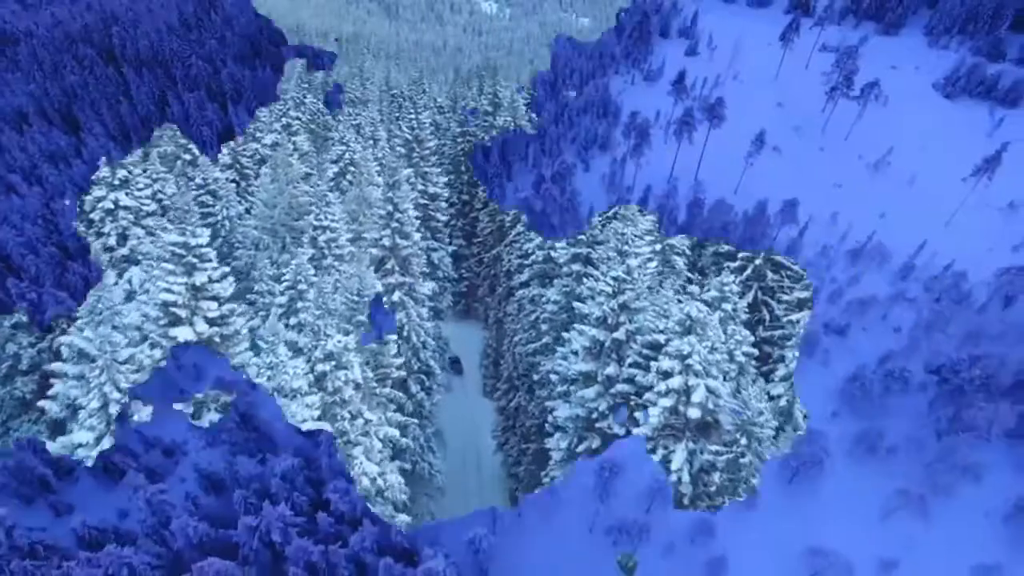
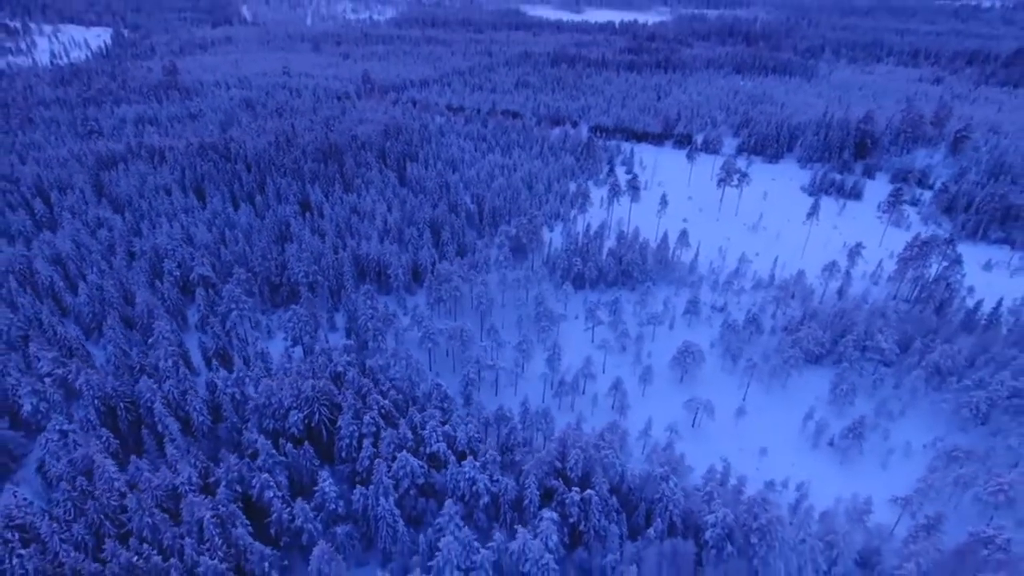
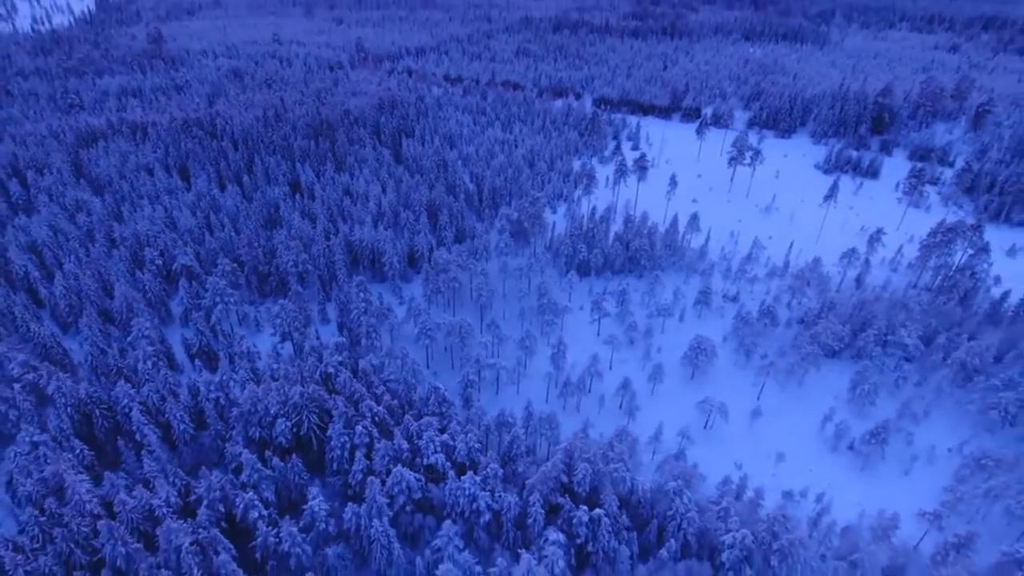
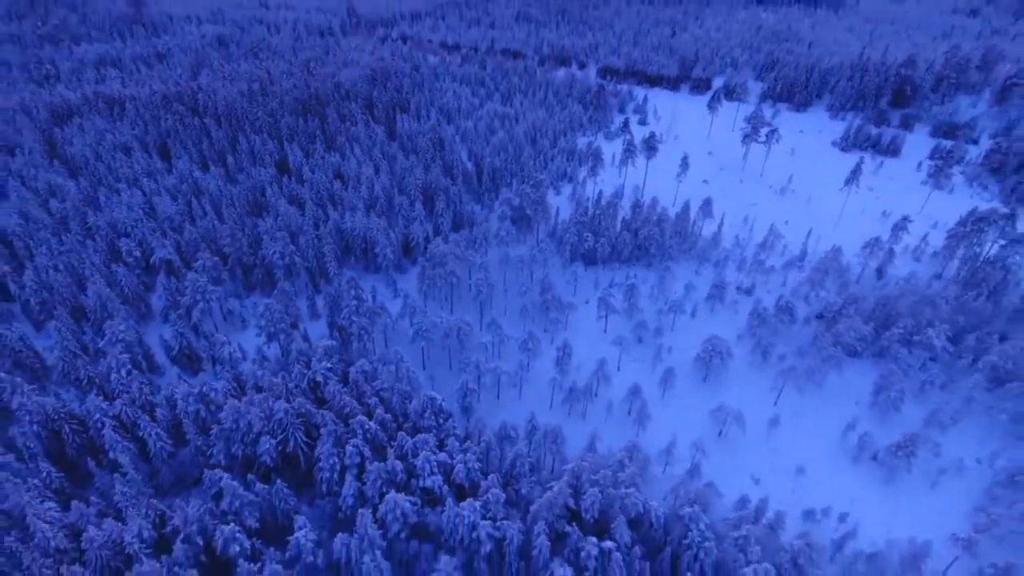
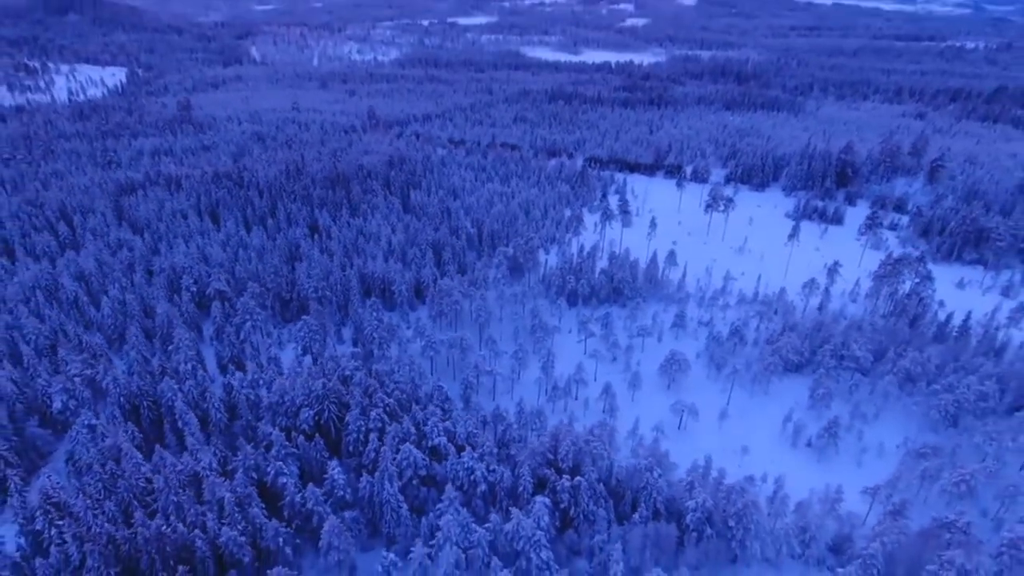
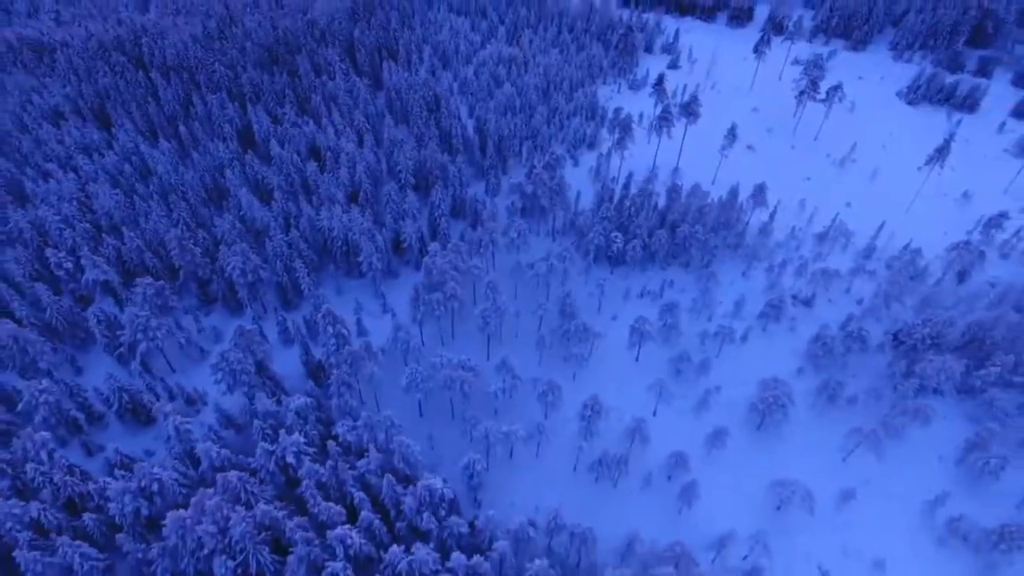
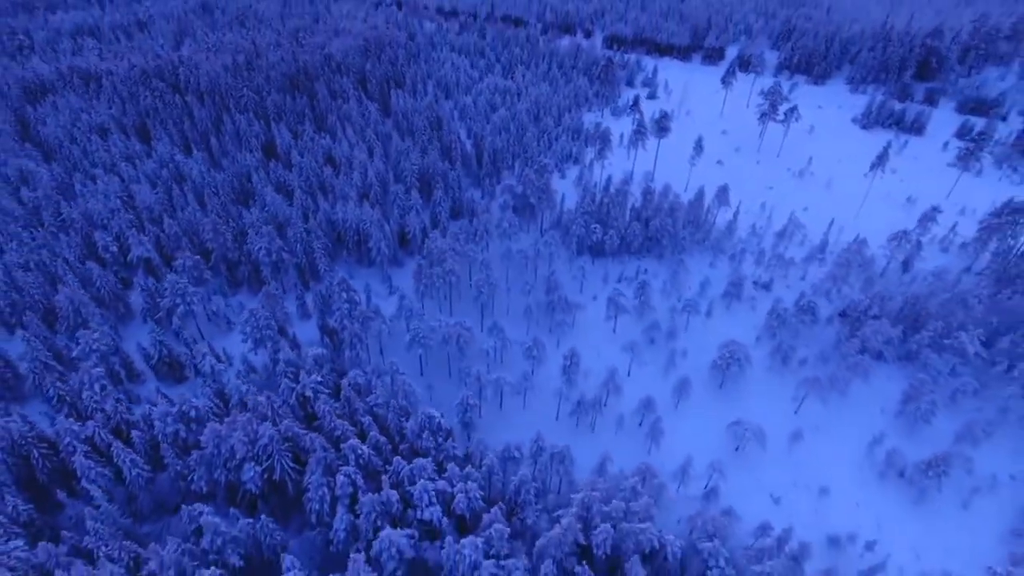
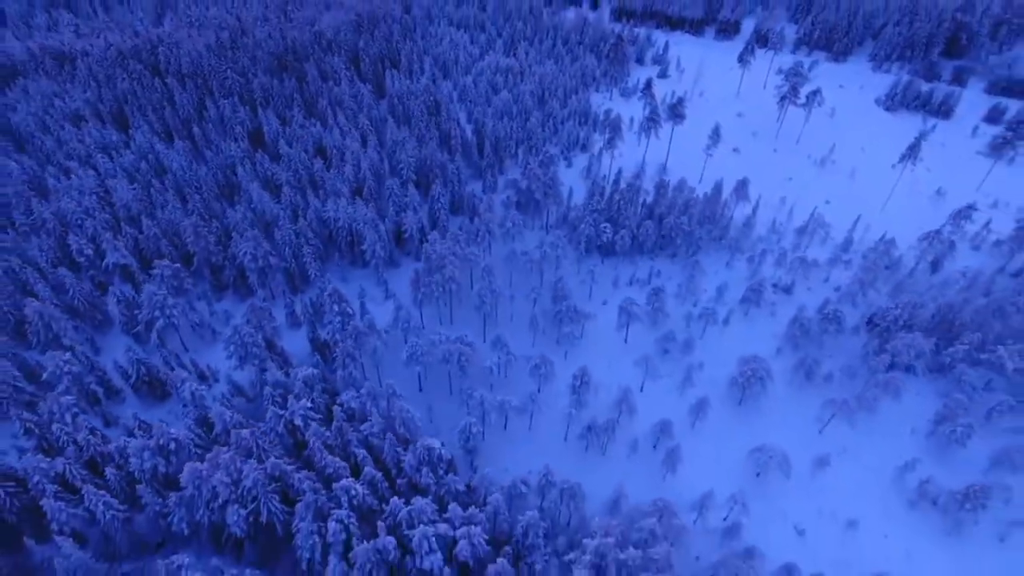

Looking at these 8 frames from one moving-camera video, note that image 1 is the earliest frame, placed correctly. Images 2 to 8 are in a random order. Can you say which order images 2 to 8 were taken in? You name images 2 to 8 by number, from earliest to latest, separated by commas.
6, 8, 7, 4, 3, 2, 5
